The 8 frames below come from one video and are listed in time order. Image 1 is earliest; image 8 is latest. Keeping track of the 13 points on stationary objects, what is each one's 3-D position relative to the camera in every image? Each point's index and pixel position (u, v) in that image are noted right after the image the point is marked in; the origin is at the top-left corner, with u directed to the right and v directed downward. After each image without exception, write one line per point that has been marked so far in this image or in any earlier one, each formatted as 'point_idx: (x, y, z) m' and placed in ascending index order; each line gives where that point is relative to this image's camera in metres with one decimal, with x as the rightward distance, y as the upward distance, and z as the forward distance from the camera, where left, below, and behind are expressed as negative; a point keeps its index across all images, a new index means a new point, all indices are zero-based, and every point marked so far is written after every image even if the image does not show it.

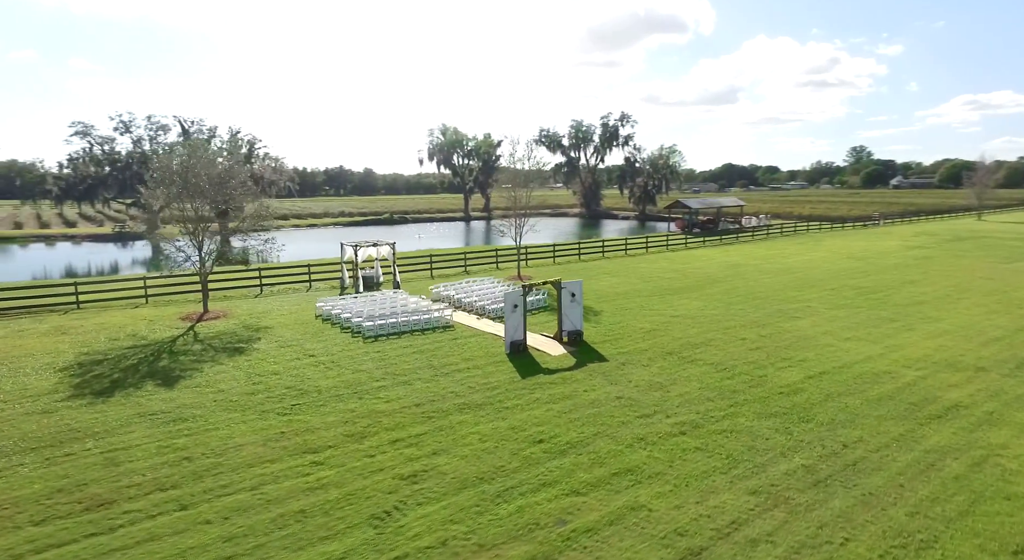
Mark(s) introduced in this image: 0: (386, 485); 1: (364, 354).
0: (-1.7, -2.8, +8.3) m
1: (-3.6, -1.8, +14.9) m
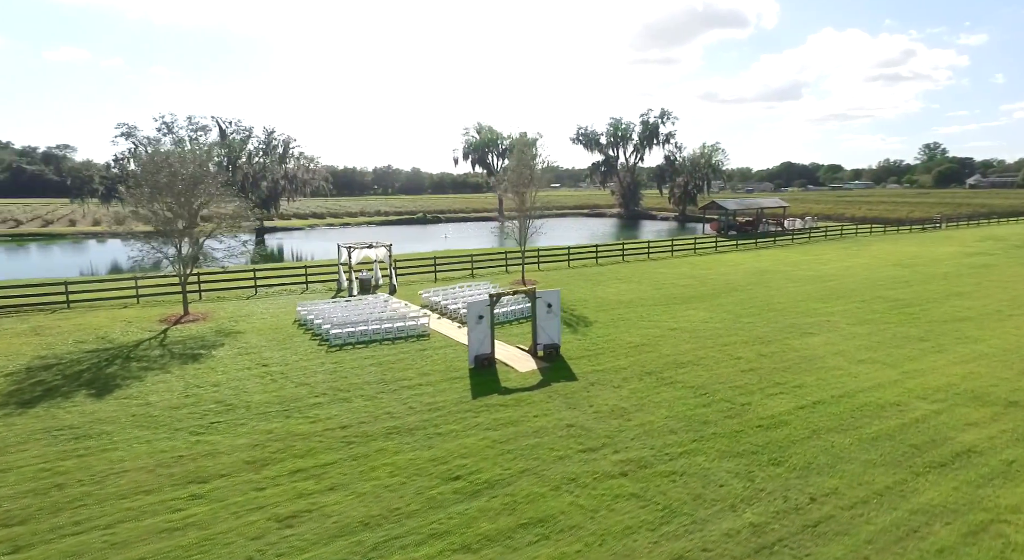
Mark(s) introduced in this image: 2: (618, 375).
0: (-3.1, -3.0, +7.4) m
1: (-4.5, -1.9, +14.0) m
2: (+2.3, -2.1, +13.4) m
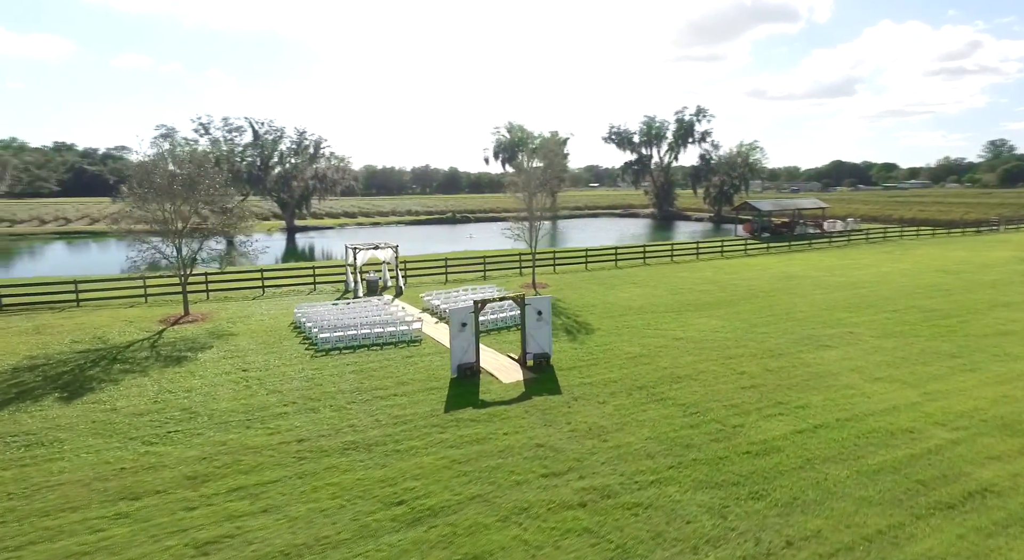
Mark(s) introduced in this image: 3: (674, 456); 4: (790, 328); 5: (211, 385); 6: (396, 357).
0: (-3.9, -3.1, +6.9) m
1: (-4.8, -2.0, +13.7) m
2: (+1.9, -2.3, +12.5) m
3: (+2.6, -2.8, +9.6) m
4: (+8.0, -1.4, +17.4) m
5: (-6.2, -2.2, +12.6) m
6: (-2.8, -1.9, +14.7) m
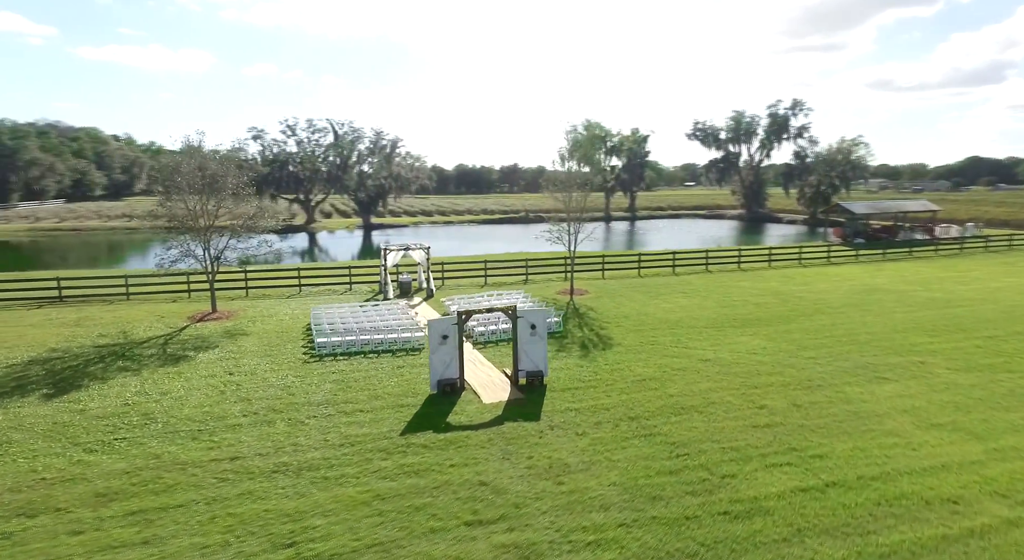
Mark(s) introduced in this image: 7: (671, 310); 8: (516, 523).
0: (-5.2, -3.2, +6.4) m
1: (-5.0, -2.1, +13.2) m
2: (+1.5, -2.5, +11.0) m
3: (+1.6, -3.0, +8.1) m
4: (+8.2, -1.8, +15.0) m
5: (-6.5, -2.2, +12.4) m
6: (-2.9, -2.0, +13.9) m
7: (+5.2, -1.0, +20.0) m
8: (+0.1, -3.1, +7.8) m
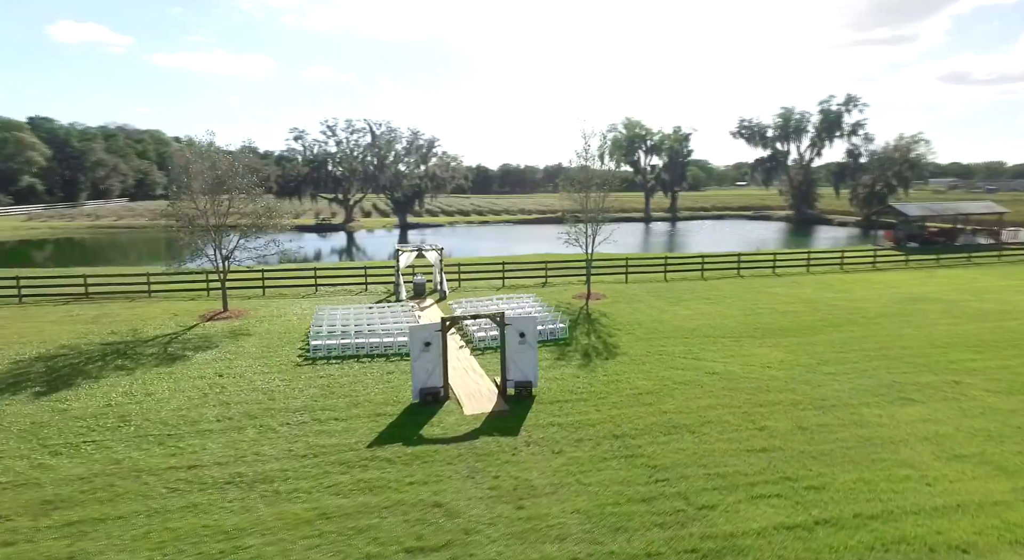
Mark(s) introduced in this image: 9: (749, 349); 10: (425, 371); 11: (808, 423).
0: (-5.9, -3.3, +6.3) m
1: (-5.2, -2.1, +13.0) m
2: (+1.1, -2.7, +10.3) m
3: (+1.0, -3.2, +7.4) m
4: (+8.1, -2.0, +13.7) m
5: (-6.8, -2.2, +12.3) m
6: (-3.1, -2.1, +13.6) m
7: (+5.5, -1.1, +18.9) m
8: (-0.6, -3.2, +7.2) m
9: (+6.0, -1.8, +15.4) m
10: (-1.7, -1.8, +11.8) m
11: (+5.2, -2.5, +10.8) m
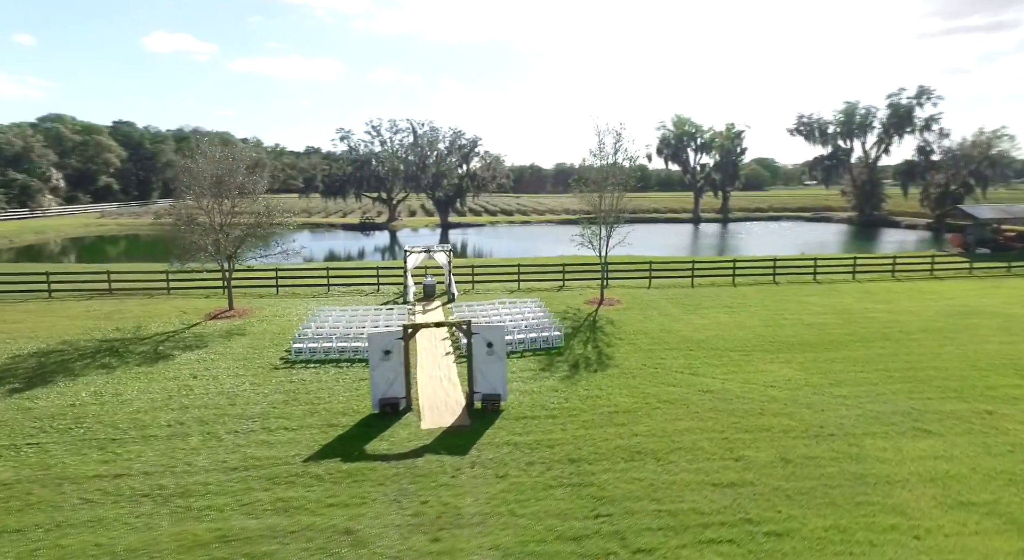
0: (-7.1, -3.3, +6.1) m
1: (-5.7, -2.2, +12.8) m
2: (+0.2, -2.8, +9.5) m
3: (-0.2, -3.3, +6.6) m
4: (+7.6, -2.2, +12.2) m
5: (-7.4, -2.2, +12.2) m
6: (-3.5, -2.1, +13.1) m
7: (+5.5, -1.3, +17.6) m
8: (-1.7, -3.3, +6.6) m
9: (+5.6, -2.0, +14.1) m
10: (-2.3, -1.9, +11.2) m
11: (+4.4, -2.7, +9.5) m
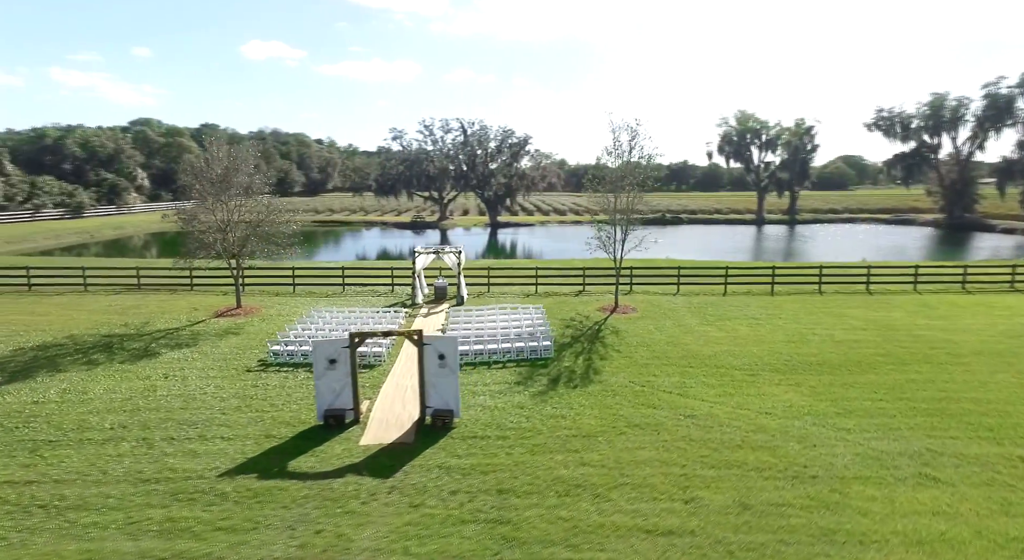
0: (-8.6, -3.3, +6.2) m
1: (-6.3, -2.2, +12.6) m
2: (-0.8, -2.9, +8.6) m
3: (-1.6, -3.4, +5.8) m
4: (+6.8, -2.5, +10.4) m
5: (-8.1, -2.2, +12.2) m
6: (-4.1, -2.2, +12.7) m
7: (+5.4, -1.6, +16.0) m
8: (-3.1, -3.4, +6.0) m
9: (+5.1, -2.2, +12.5) m
10: (-3.2, -1.9, +10.7) m
11: (+3.3, -2.9, +8.2) m
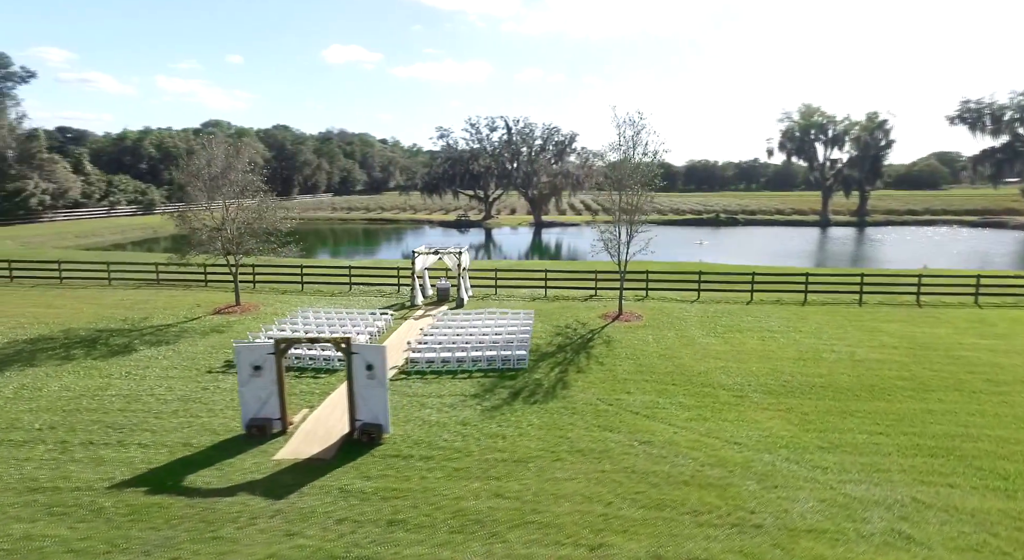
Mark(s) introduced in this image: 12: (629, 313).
0: (-10.1, -3.2, +6.2) m
1: (-7.2, -2.2, +12.4) m
2: (-2.2, -3.0, +7.8) m
3: (-3.3, -3.5, +5.0) m
4: (+5.6, -2.7, +8.7) m
5: (-9.0, -2.2, +12.2) m
6: (-5.0, -2.2, +12.2) m
7: (+4.9, -1.8, +14.5) m
8: (-4.8, -3.4, +5.4) m
9: (+4.2, -2.4, +11.0) m
10: (-4.2, -2.0, +10.1) m
11: (+1.9, -3.1, +6.9) m
12: (+3.5, -1.0, +18.2) m
